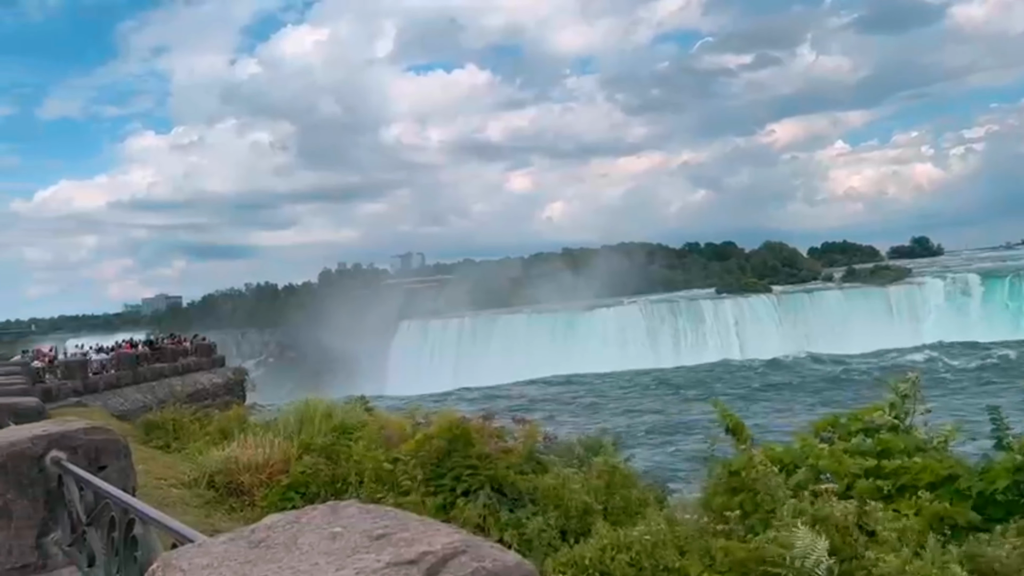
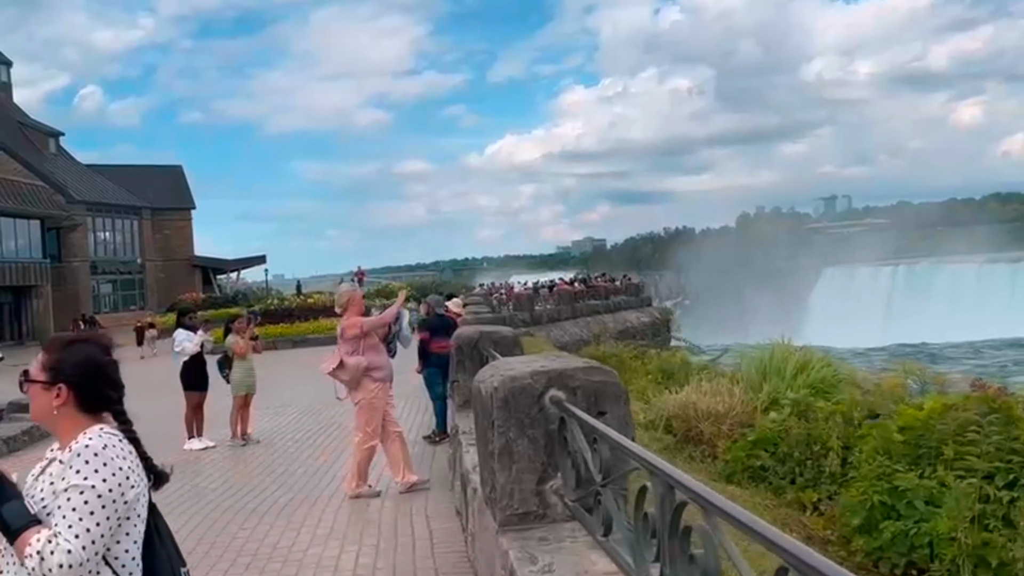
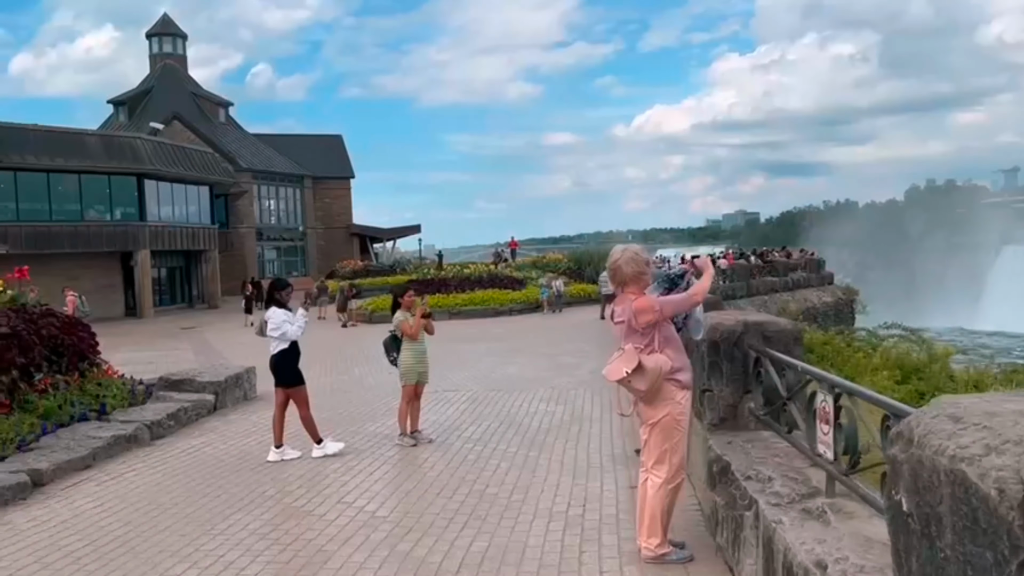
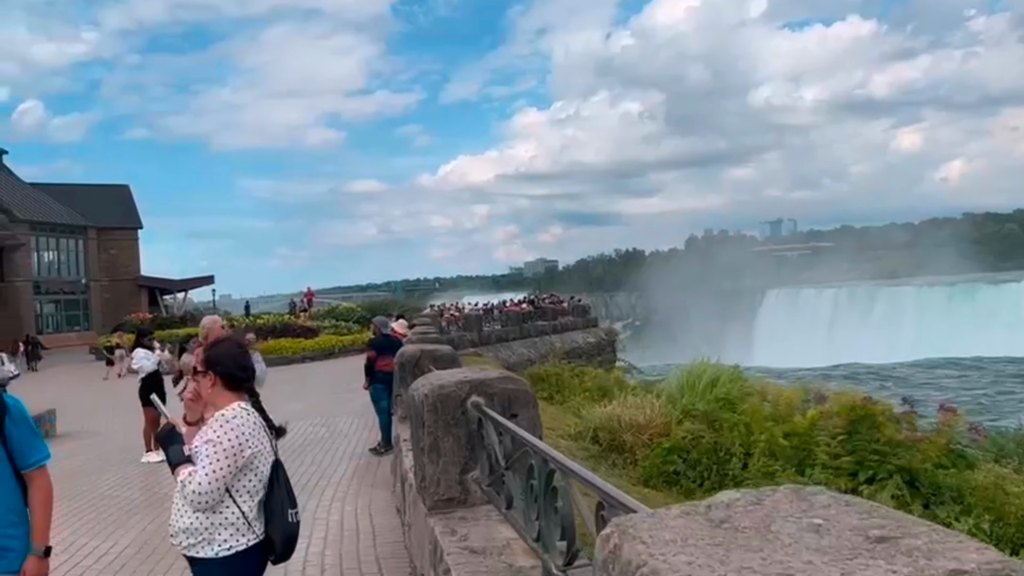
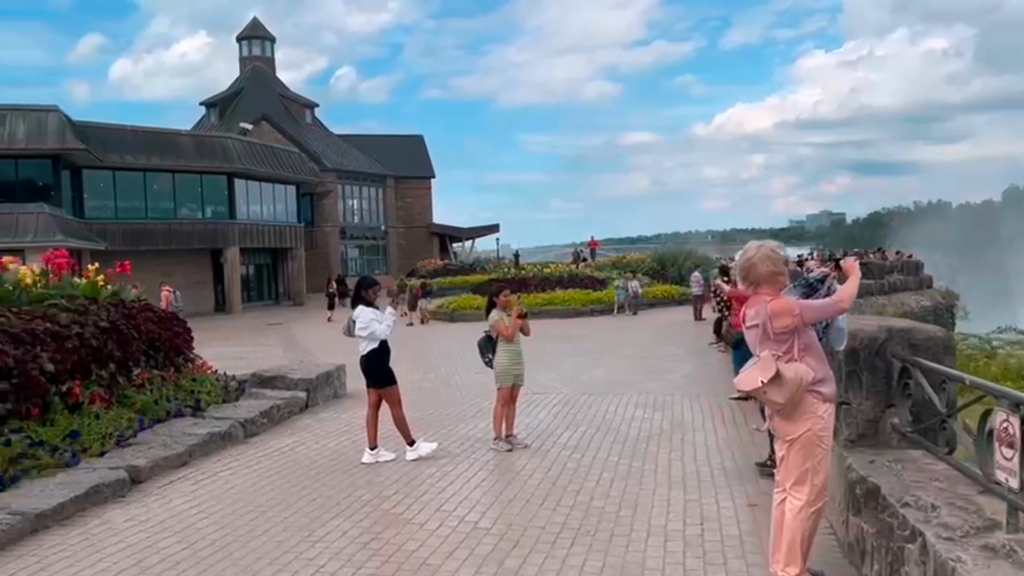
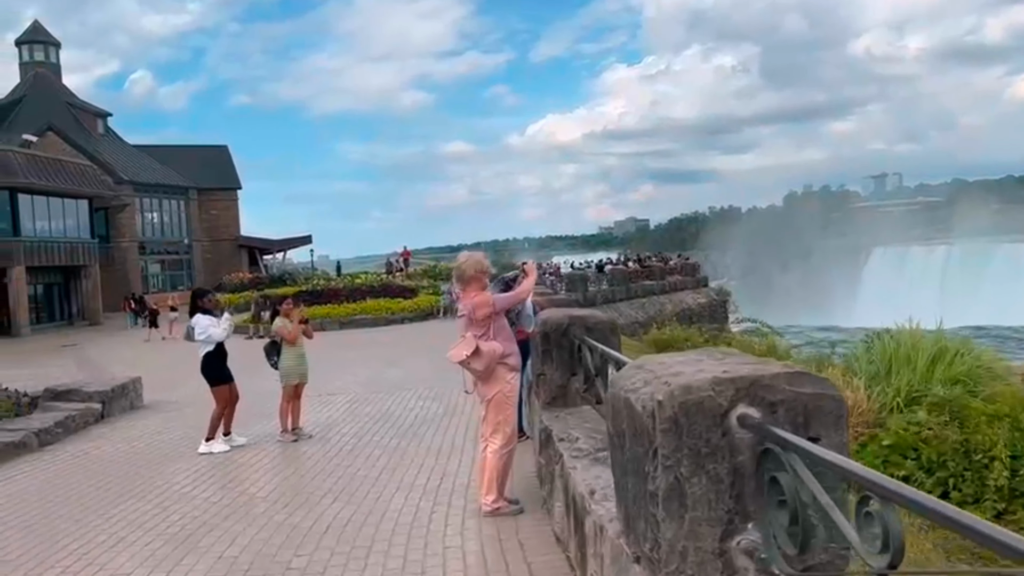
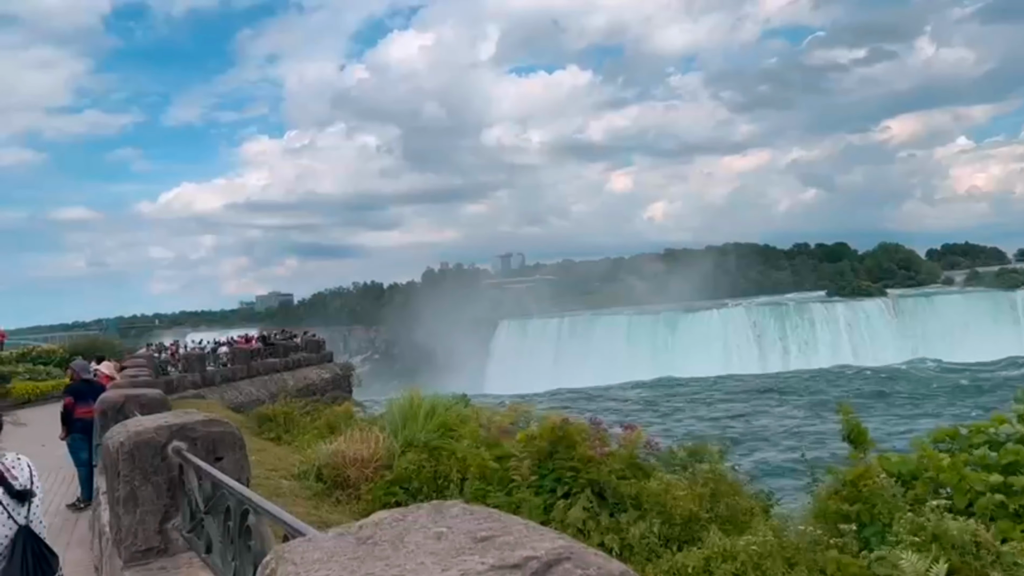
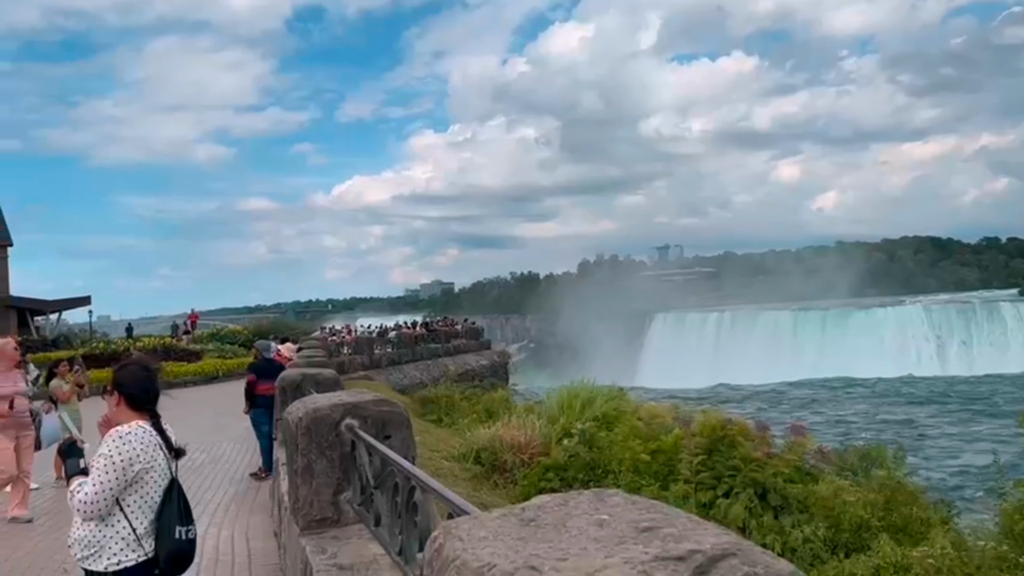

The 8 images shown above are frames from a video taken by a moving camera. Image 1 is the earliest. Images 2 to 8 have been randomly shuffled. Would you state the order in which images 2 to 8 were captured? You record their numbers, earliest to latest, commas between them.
7, 8, 4, 2, 6, 3, 5
